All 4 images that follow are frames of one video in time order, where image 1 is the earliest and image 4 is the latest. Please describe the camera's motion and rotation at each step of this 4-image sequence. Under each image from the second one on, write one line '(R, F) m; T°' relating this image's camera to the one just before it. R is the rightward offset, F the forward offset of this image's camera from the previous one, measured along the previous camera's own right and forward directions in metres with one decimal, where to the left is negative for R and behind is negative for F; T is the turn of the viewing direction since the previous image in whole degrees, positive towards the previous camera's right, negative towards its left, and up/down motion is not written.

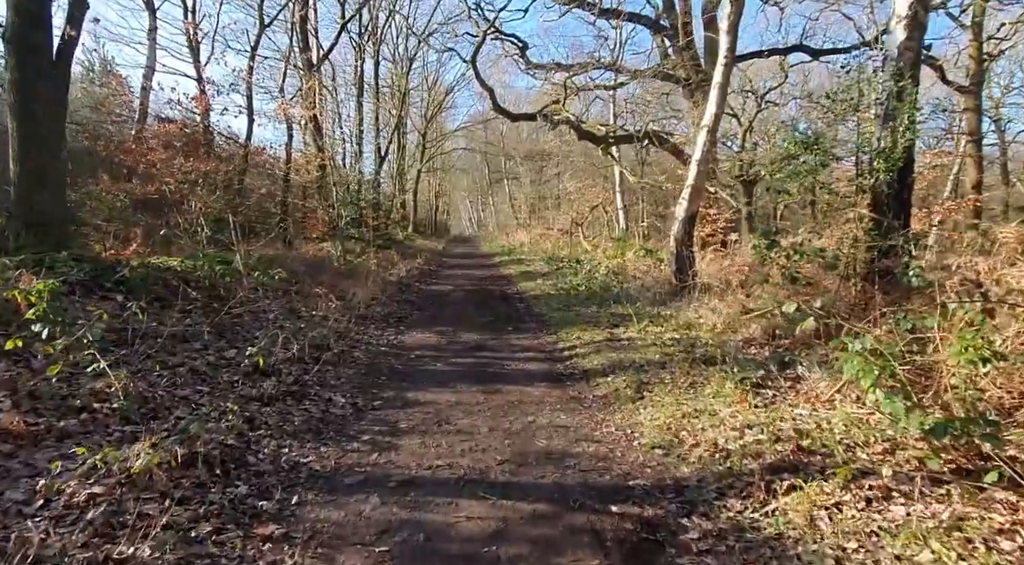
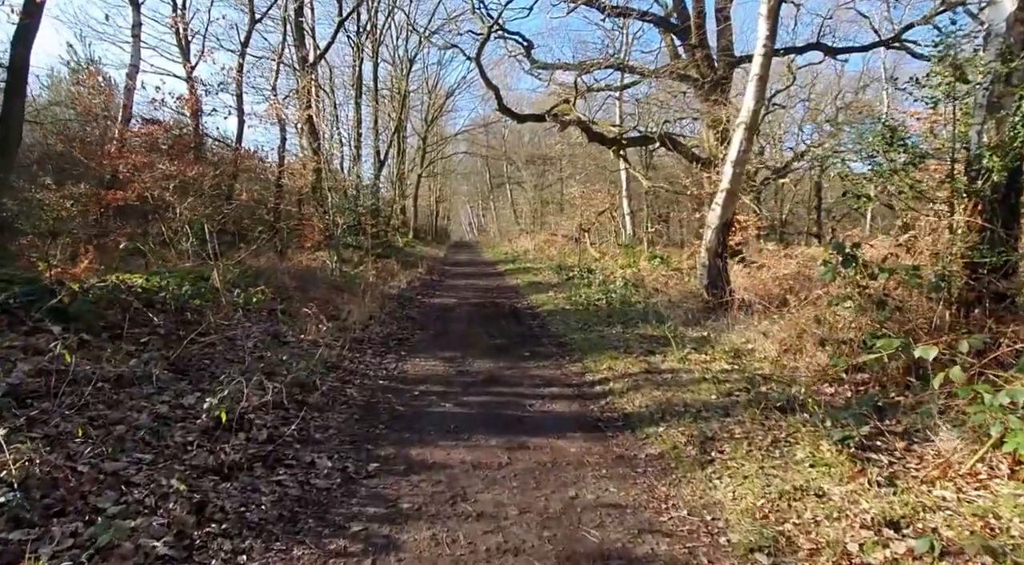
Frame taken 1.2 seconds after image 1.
(-0.2, +1.5) m; 0°
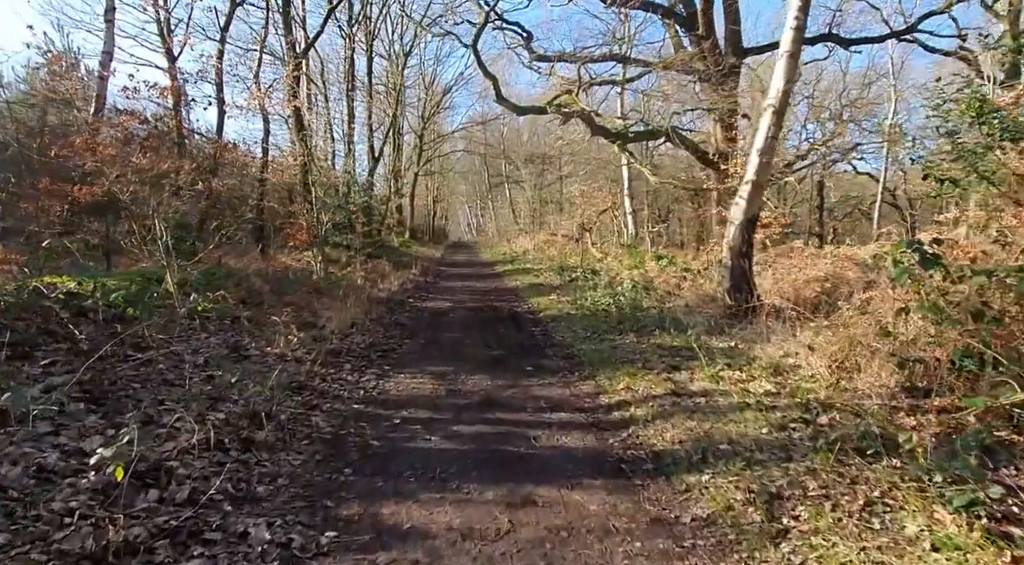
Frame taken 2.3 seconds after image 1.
(0.0, +1.4) m; 0°
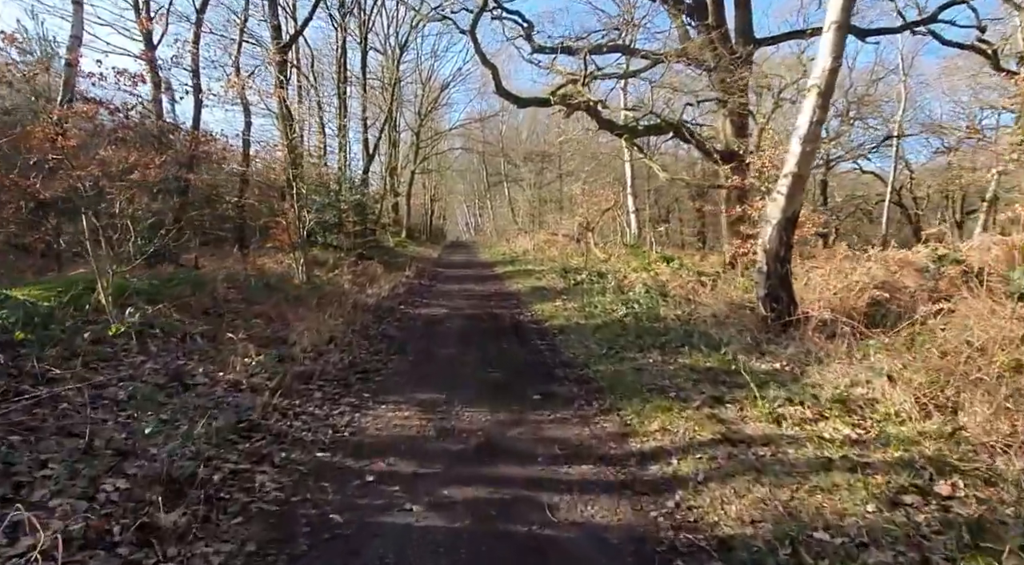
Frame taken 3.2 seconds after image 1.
(-0.1, +1.5) m; 0°
